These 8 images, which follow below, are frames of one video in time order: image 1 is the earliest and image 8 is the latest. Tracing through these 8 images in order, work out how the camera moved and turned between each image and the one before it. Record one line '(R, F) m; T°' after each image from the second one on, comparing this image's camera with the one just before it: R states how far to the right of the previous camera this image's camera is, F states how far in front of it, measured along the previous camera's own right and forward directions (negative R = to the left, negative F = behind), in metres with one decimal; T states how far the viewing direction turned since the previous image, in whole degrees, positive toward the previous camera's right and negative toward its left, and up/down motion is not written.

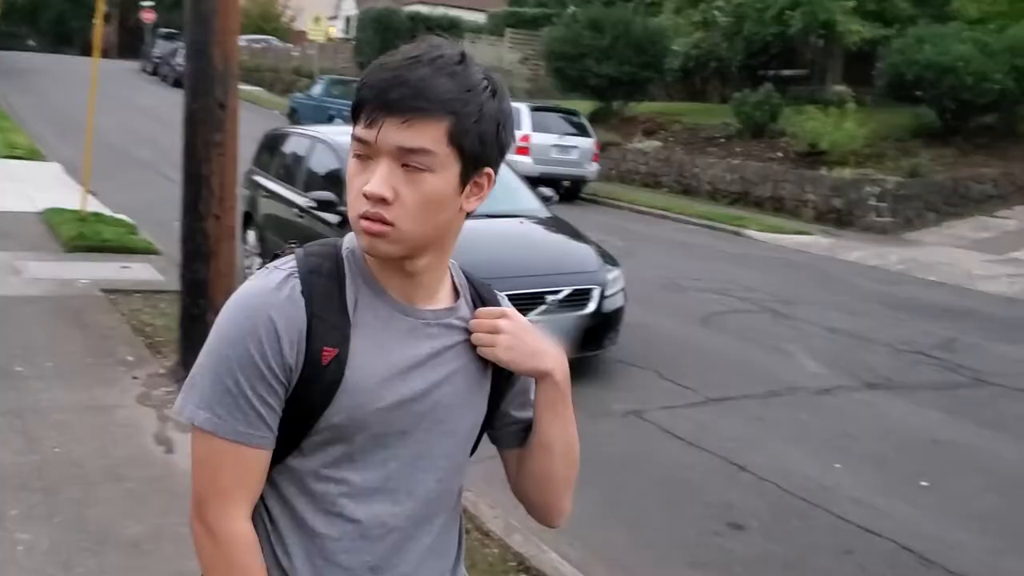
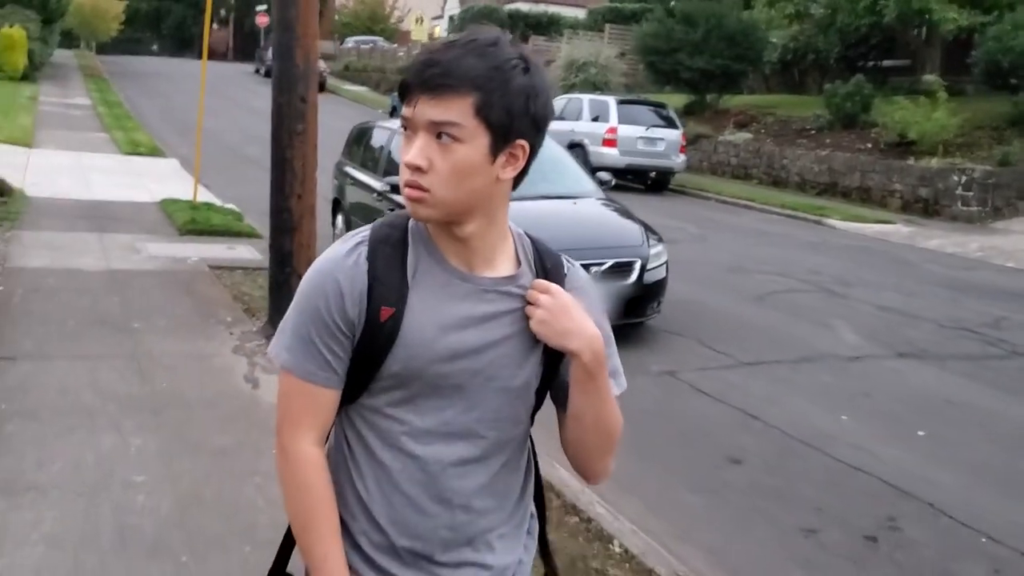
(+0.4, -0.8) m; -6°
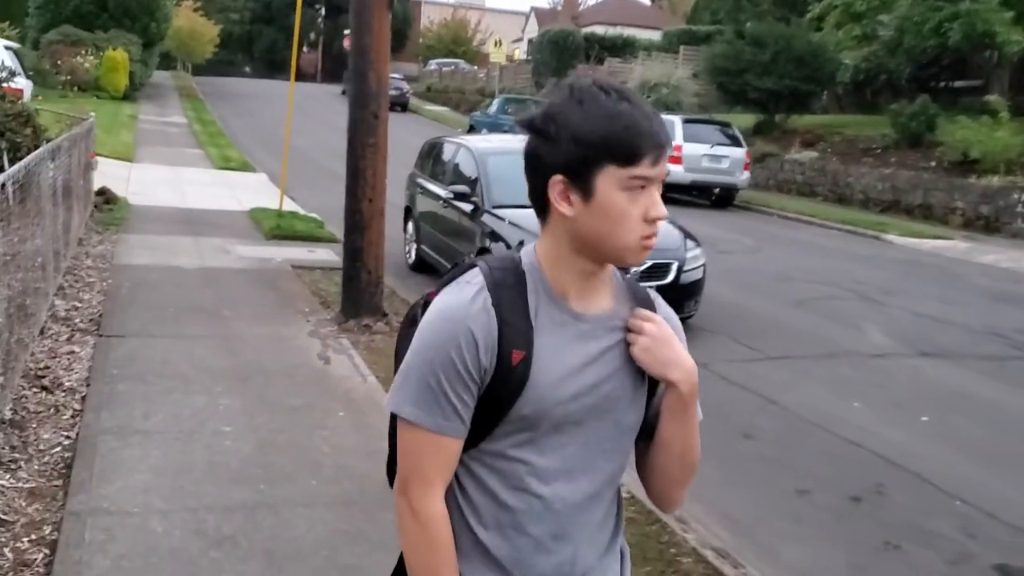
(+0.3, -0.8) m; -4°
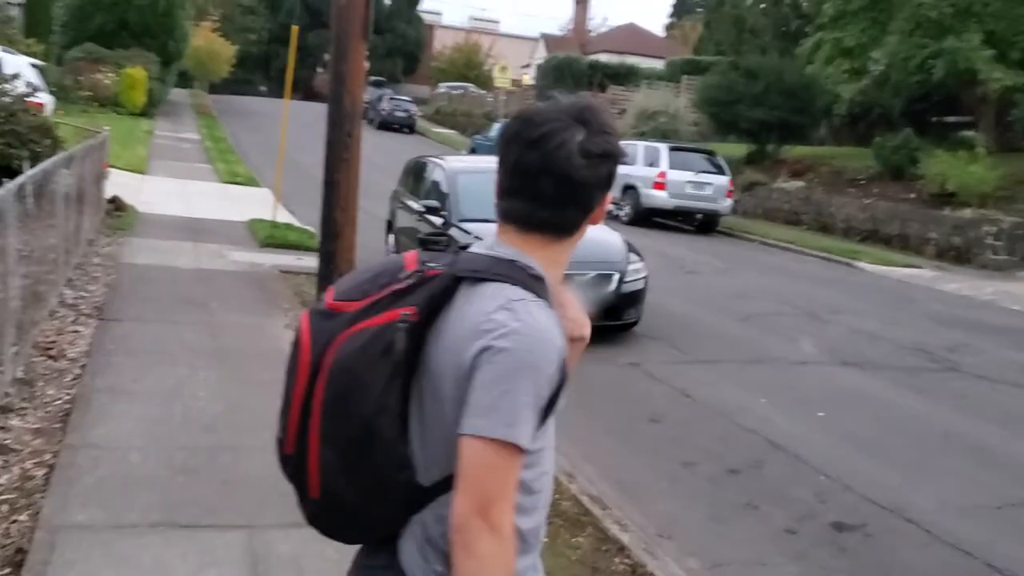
(+0.5, -1.0) m; -1°
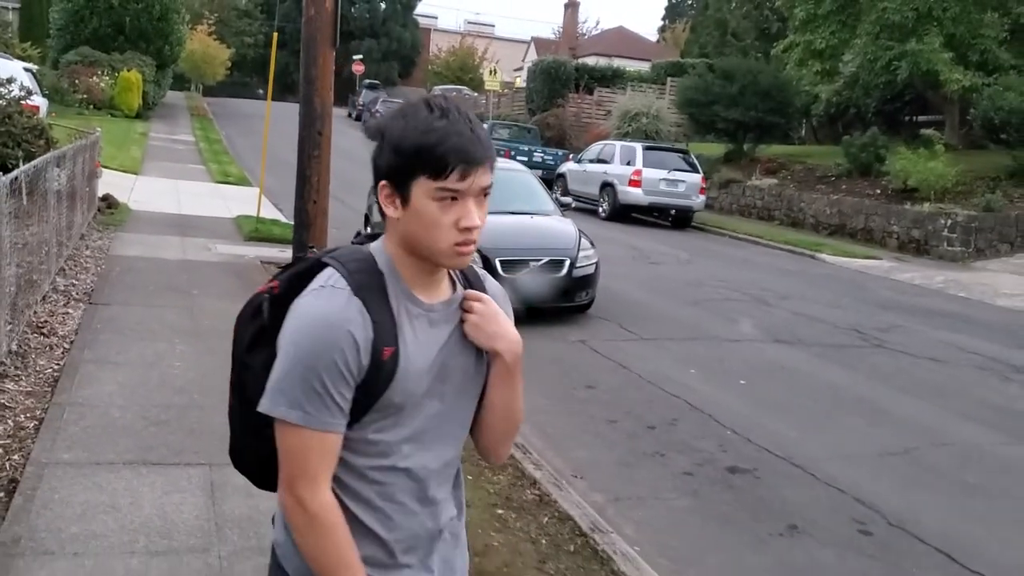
(+0.4, -0.8) m; 0°
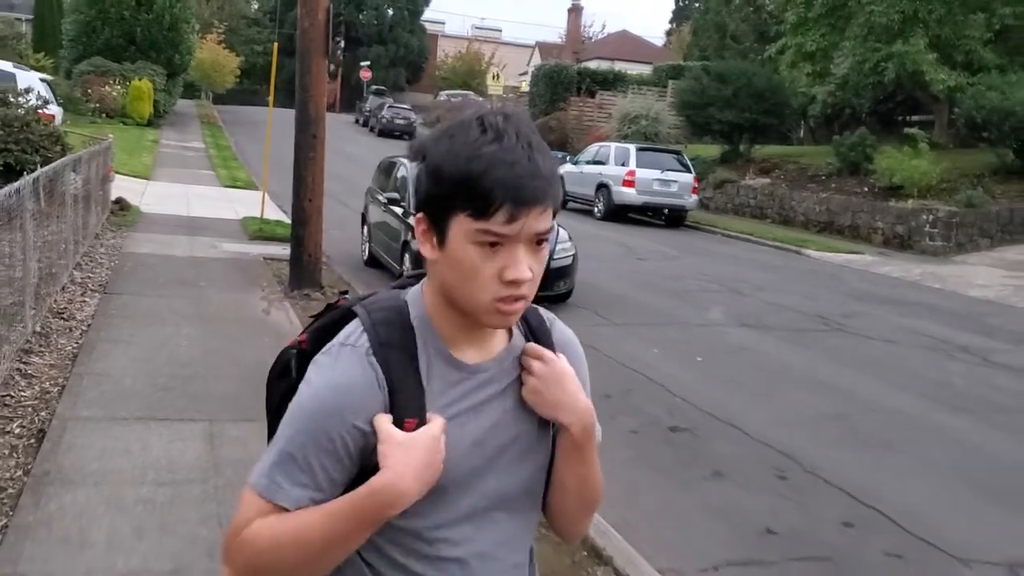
(+0.3, -0.8) m; -1°
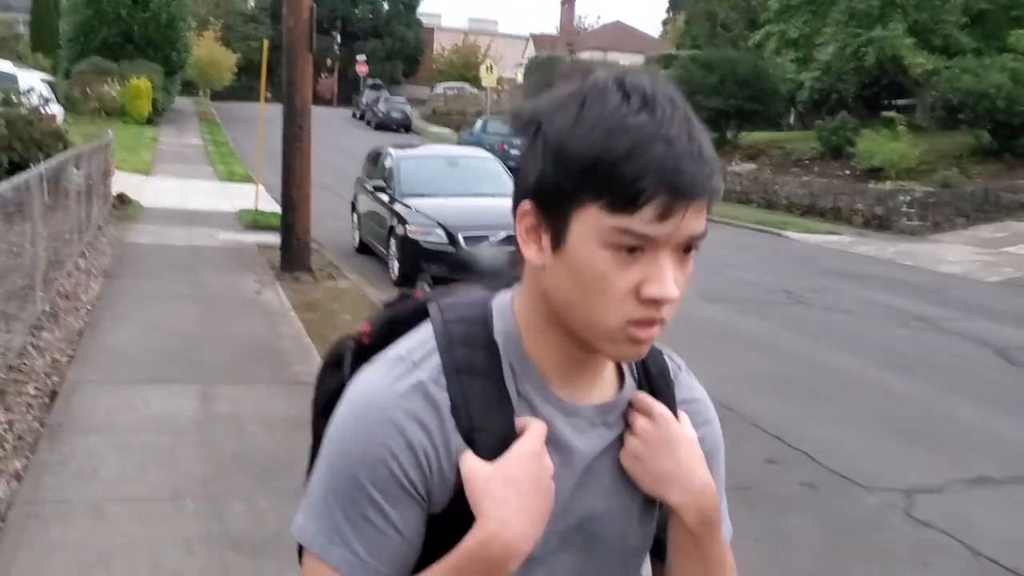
(+0.3, -0.6) m; 0°
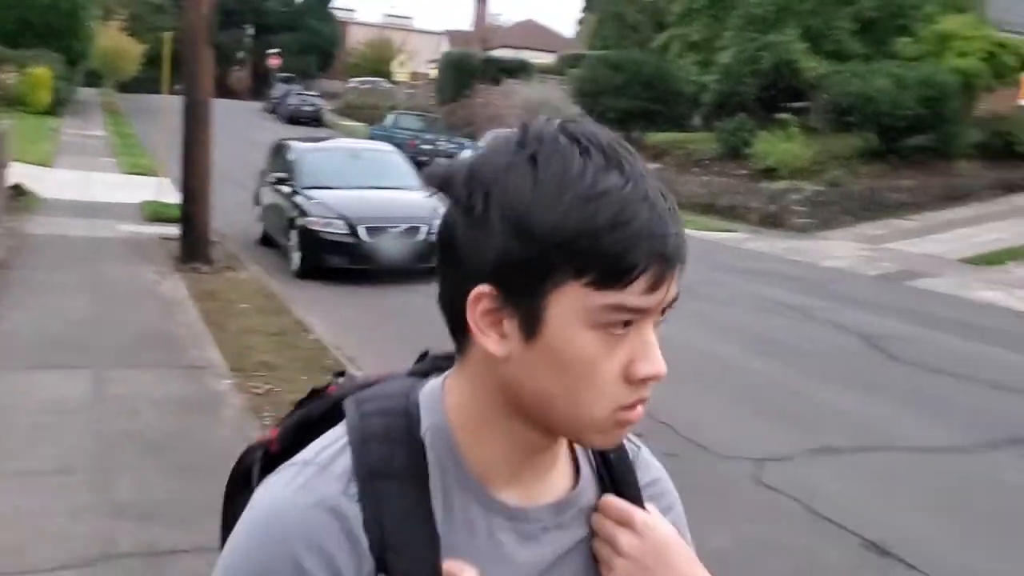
(+0.2, -0.4) m; +5°
